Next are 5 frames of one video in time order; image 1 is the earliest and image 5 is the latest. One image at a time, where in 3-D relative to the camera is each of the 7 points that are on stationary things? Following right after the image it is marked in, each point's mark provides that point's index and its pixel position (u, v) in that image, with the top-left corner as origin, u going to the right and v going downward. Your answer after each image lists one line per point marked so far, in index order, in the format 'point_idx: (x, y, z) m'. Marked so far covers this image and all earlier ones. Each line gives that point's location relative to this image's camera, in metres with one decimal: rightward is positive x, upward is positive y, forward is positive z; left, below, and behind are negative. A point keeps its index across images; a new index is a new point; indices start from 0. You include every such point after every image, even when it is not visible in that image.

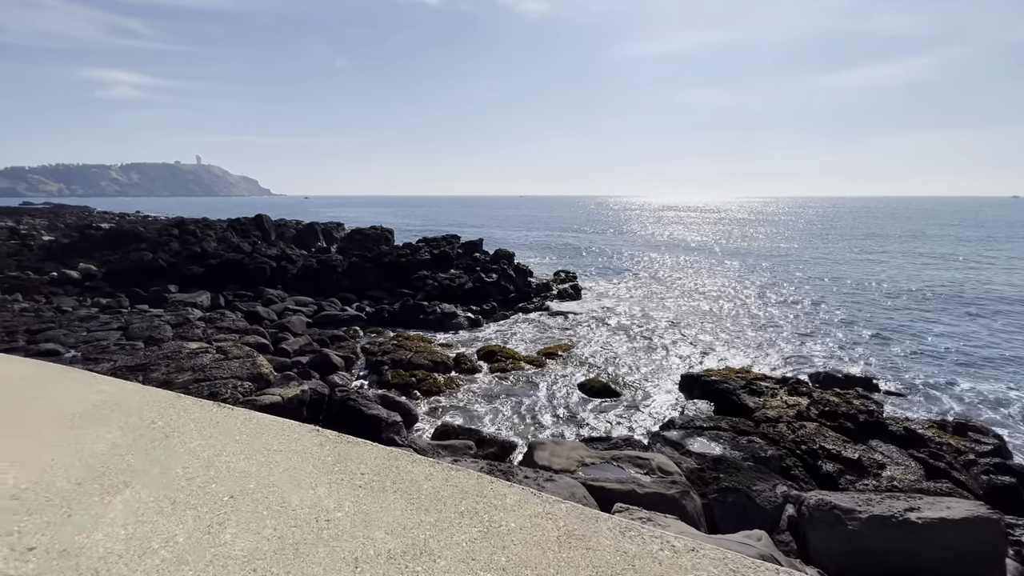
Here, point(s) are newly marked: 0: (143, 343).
0: (-7.3, -1.1, +9.0) m
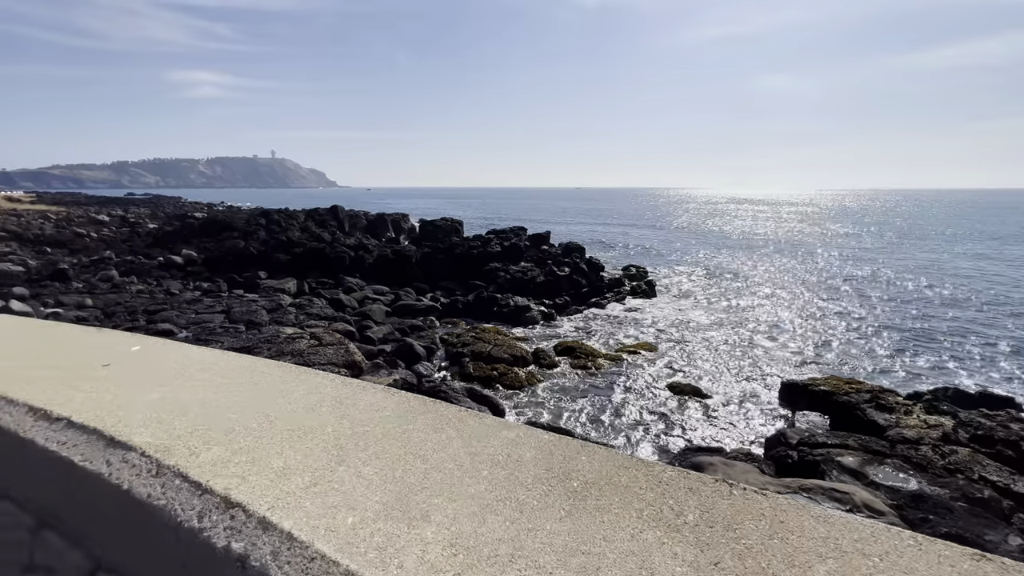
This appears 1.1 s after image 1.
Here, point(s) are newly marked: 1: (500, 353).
0: (-5.7, -0.8, +9.5) m
1: (-0.3, -1.4, +9.6) m
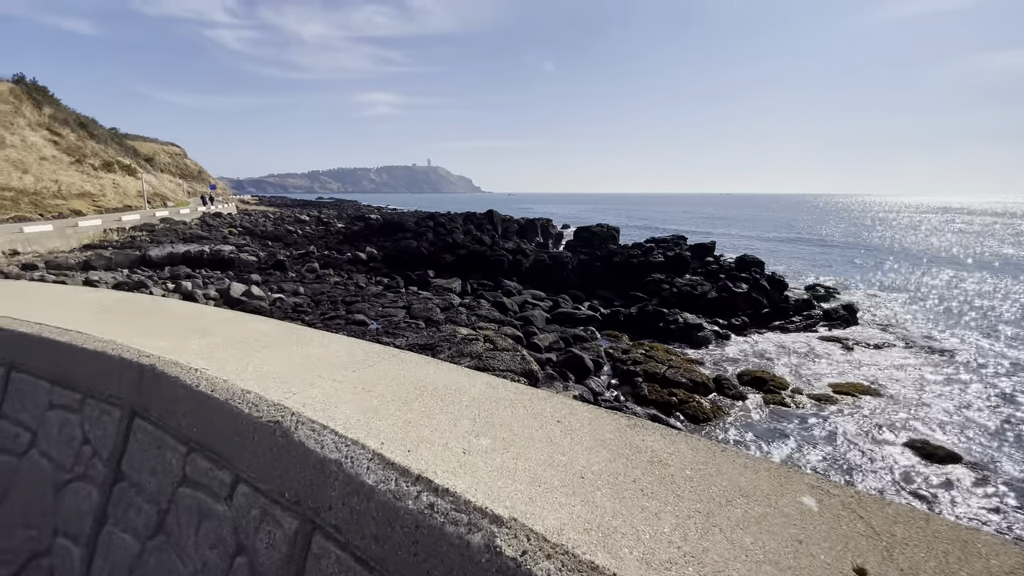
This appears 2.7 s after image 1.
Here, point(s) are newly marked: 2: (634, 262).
0: (-2.0, -0.8, +10.1) m
1: (+3.2, -1.7, +8.7) m
2: (+4.2, +0.9, +15.6) m
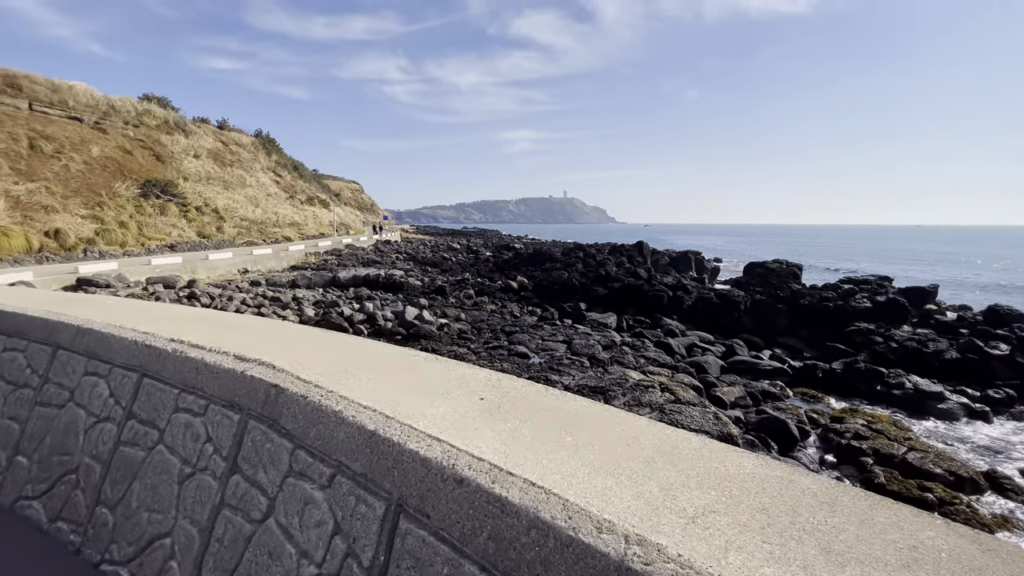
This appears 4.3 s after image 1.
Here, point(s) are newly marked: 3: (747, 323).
0: (+1.6, -1.5, +9.5) m
1: (+6.1, -2.6, +6.6) m
2: (+9.2, -0.5, +13.1) m
3: (+7.1, -1.1, +13.5) m
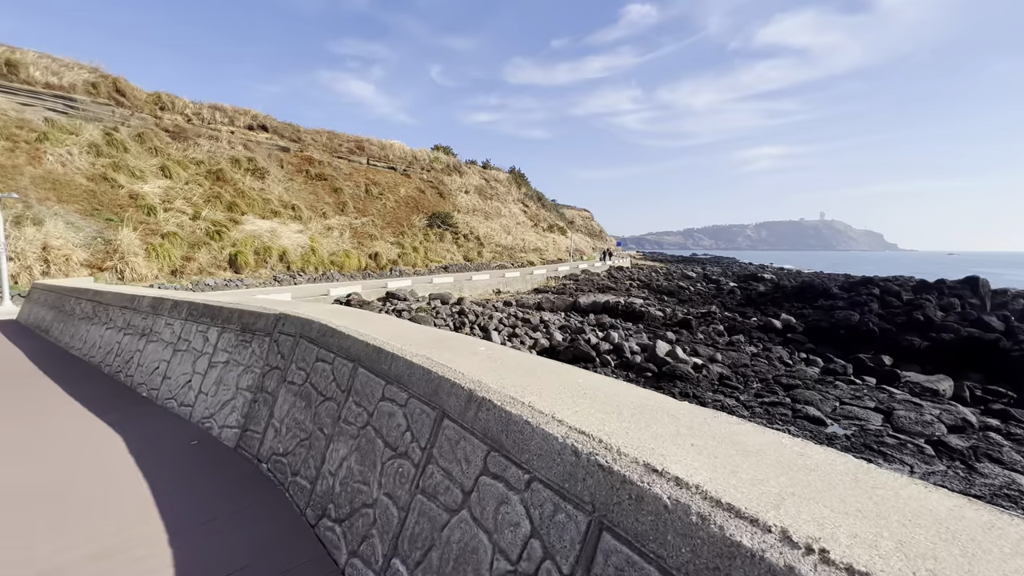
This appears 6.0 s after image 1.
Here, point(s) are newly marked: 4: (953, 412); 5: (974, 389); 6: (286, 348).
0: (+6.2, -2.3, +6.7) m
1: (+8.7, -3.4, +2.0) m
2: (+14.6, -1.9, +6.4) m
3: (+12.9, -2.4, +7.7) m
4: (+7.9, -2.2, +8.1) m
5: (+10.2, -2.2, +9.8) m
6: (-2.1, -0.5, +4.2) m
